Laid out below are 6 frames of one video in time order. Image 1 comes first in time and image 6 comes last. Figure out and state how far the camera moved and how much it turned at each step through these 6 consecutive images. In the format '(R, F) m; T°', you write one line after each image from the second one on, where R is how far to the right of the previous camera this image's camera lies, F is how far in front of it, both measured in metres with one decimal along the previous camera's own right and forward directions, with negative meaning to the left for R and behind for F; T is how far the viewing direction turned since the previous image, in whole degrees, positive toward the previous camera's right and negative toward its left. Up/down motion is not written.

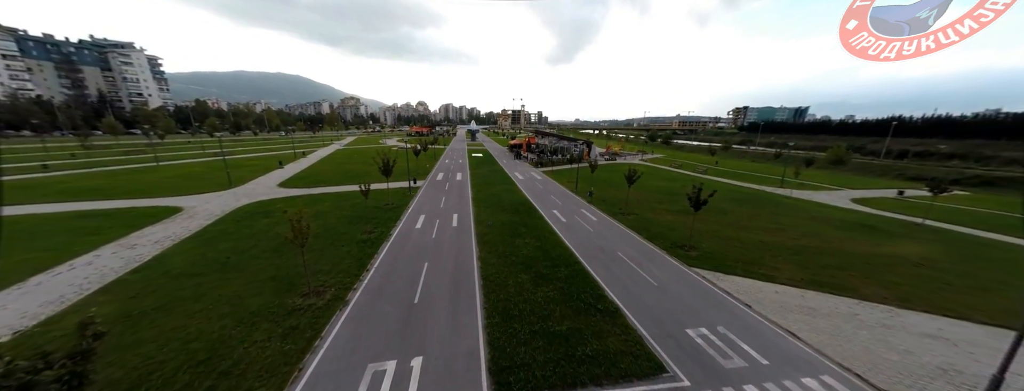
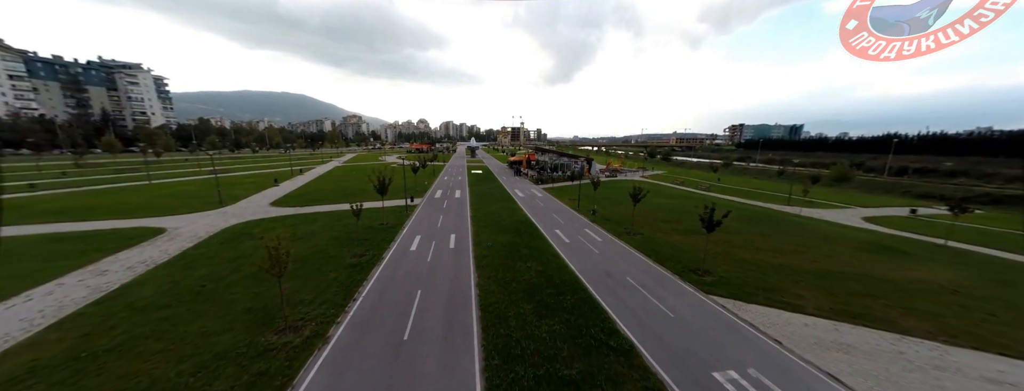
(-0.1, +0.9) m; 0°
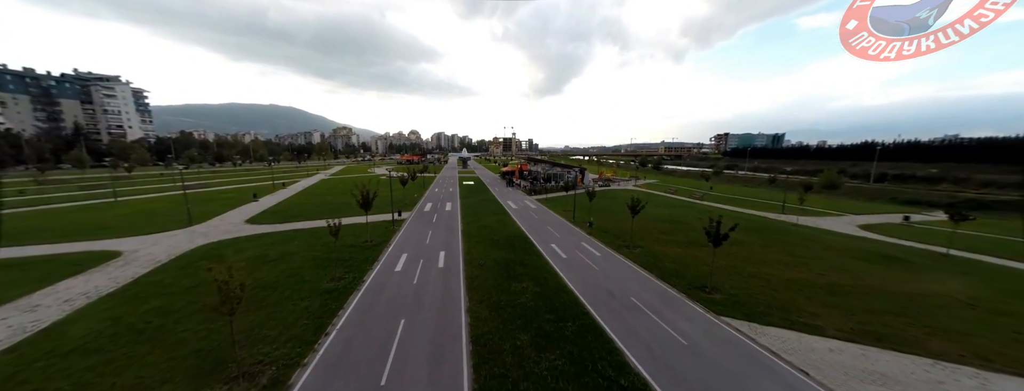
(0.0, +1.1) m; +2°
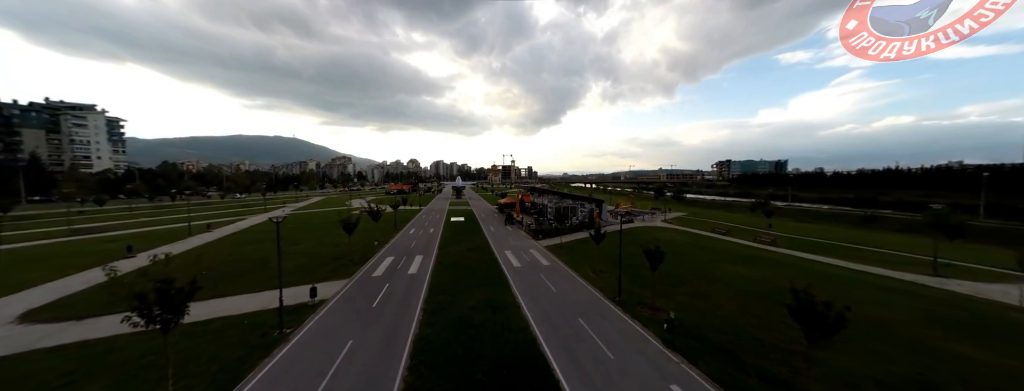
(-0.1, +11.9) m; 0°
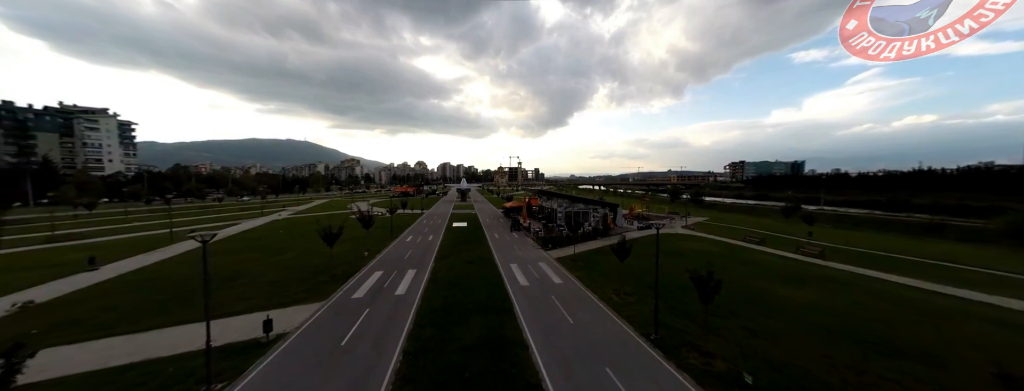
(0.0, +3.5) m; -1°
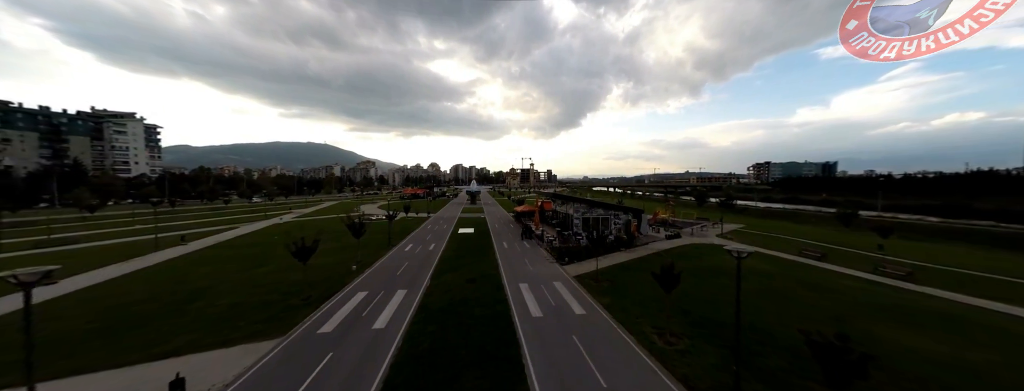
(+0.2, +4.1) m; -3°
